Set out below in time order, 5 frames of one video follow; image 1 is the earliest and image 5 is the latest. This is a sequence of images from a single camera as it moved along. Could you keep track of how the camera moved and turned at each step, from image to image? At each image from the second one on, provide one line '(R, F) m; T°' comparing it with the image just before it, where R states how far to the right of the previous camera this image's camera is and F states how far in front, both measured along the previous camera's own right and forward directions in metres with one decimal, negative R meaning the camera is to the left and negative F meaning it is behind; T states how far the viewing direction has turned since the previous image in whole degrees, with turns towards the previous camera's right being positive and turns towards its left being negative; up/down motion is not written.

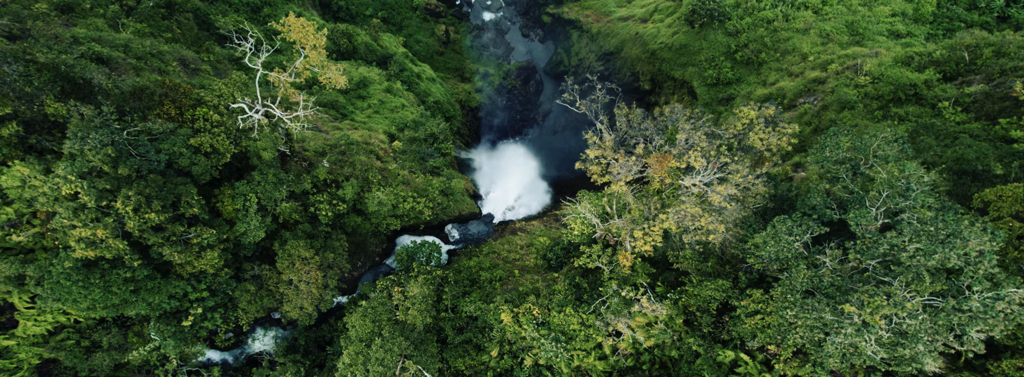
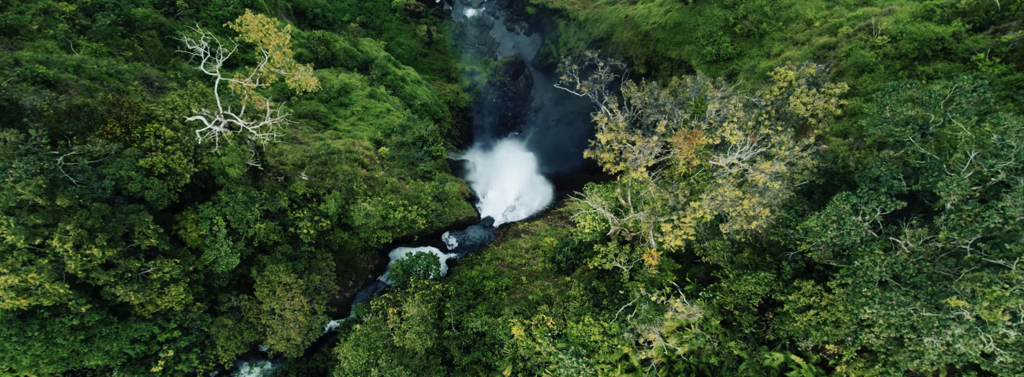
(-0.2, +3.2) m; 0°
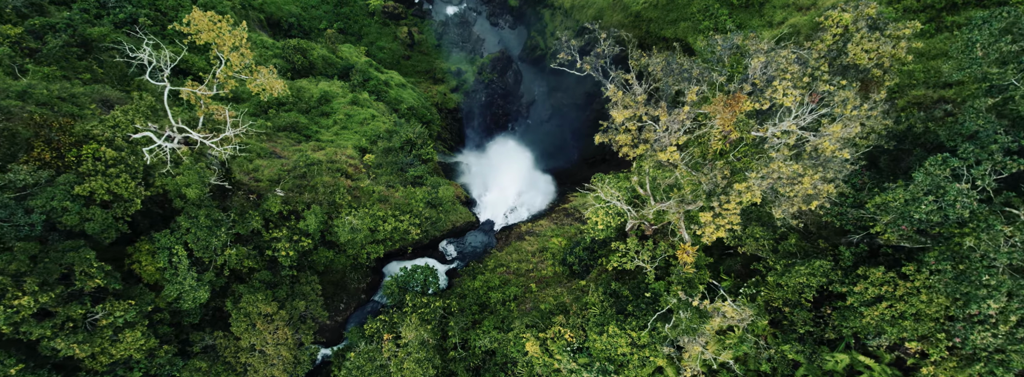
(-0.2, +3.2) m; 0°
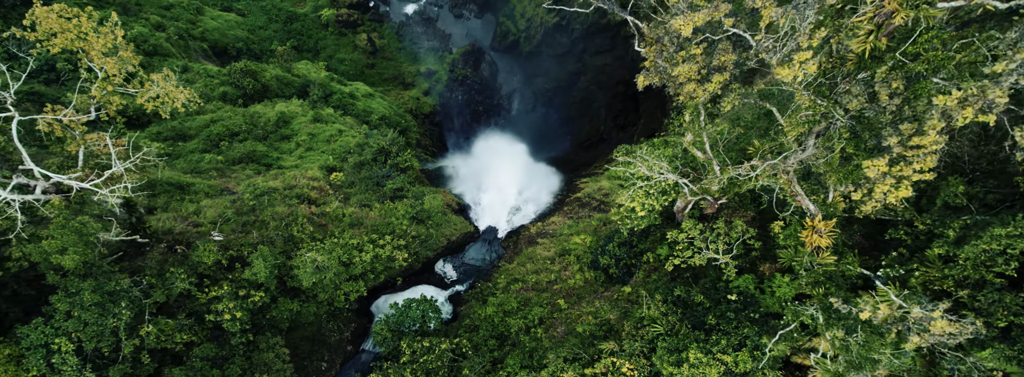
(-0.5, +6.3) m; +1°
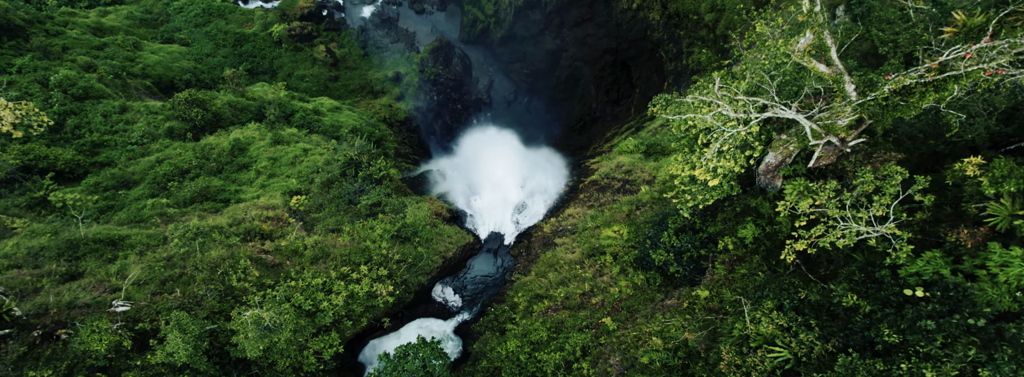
(-0.5, +6.1) m; +1°
